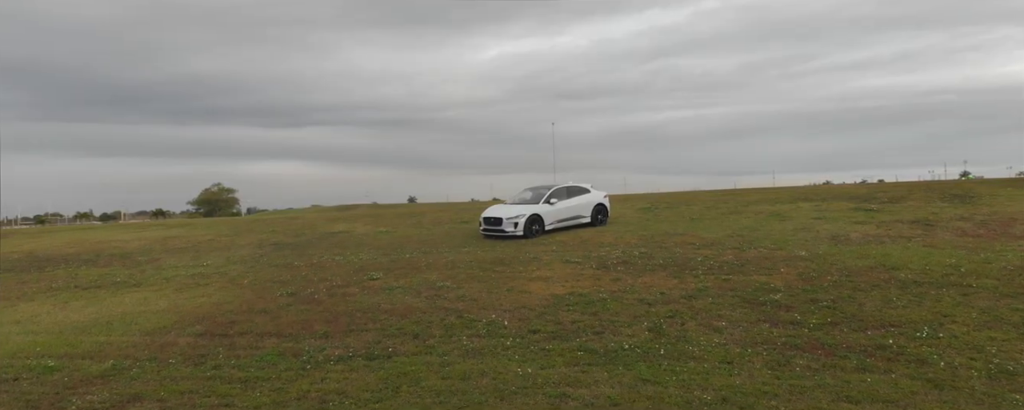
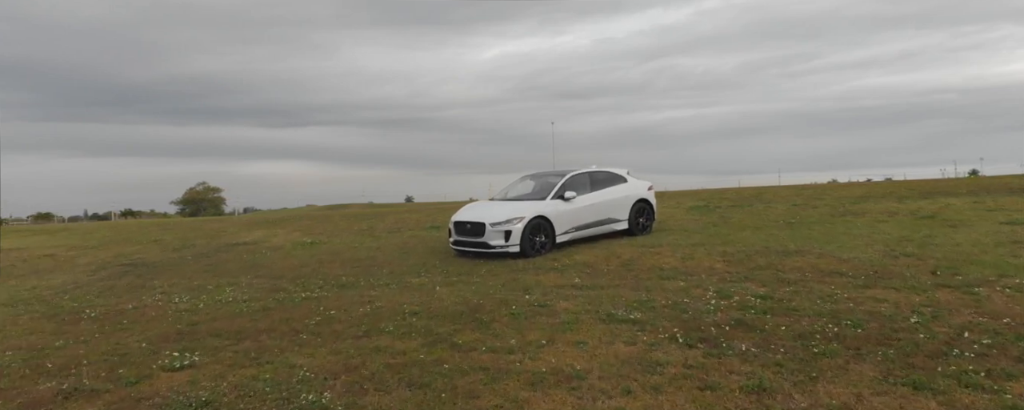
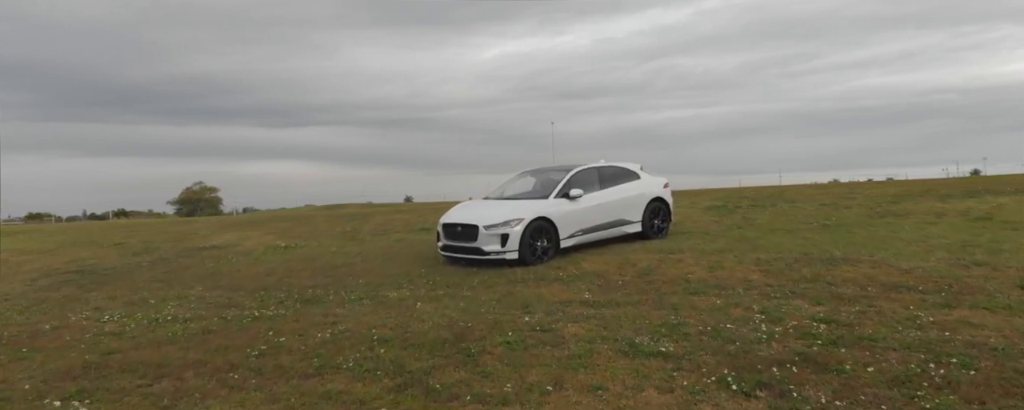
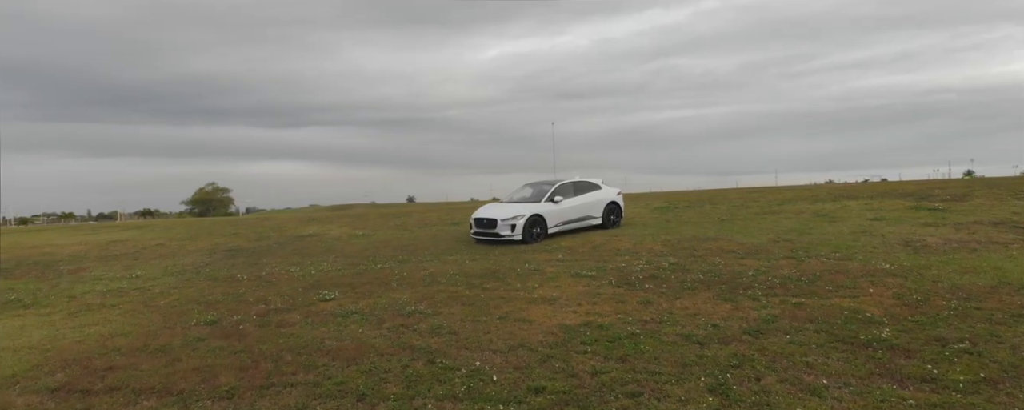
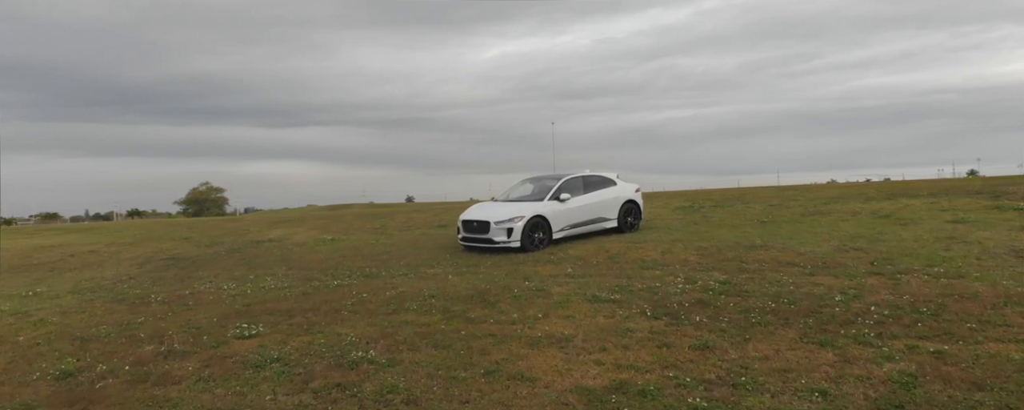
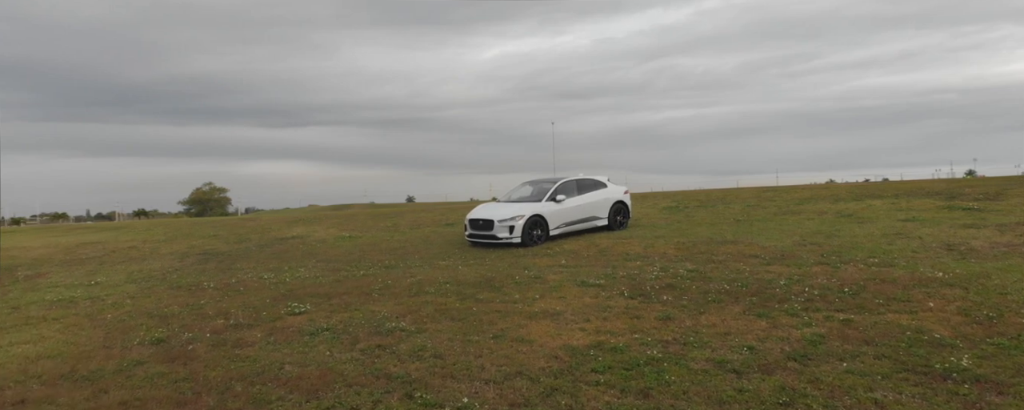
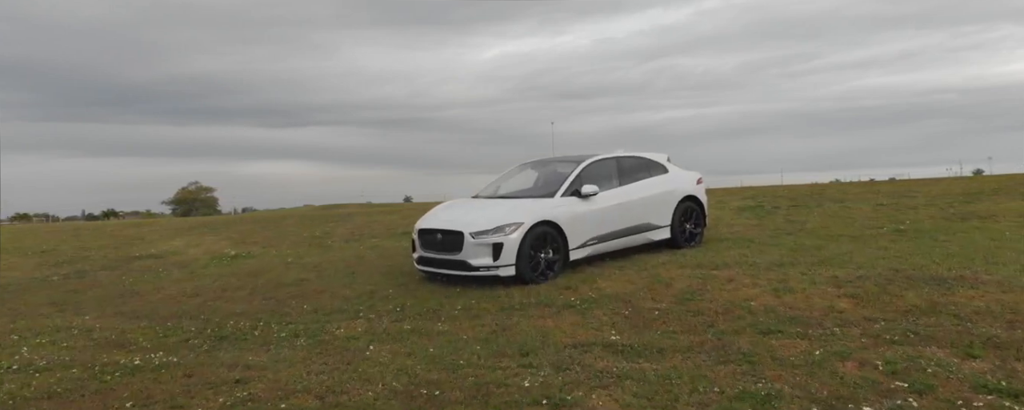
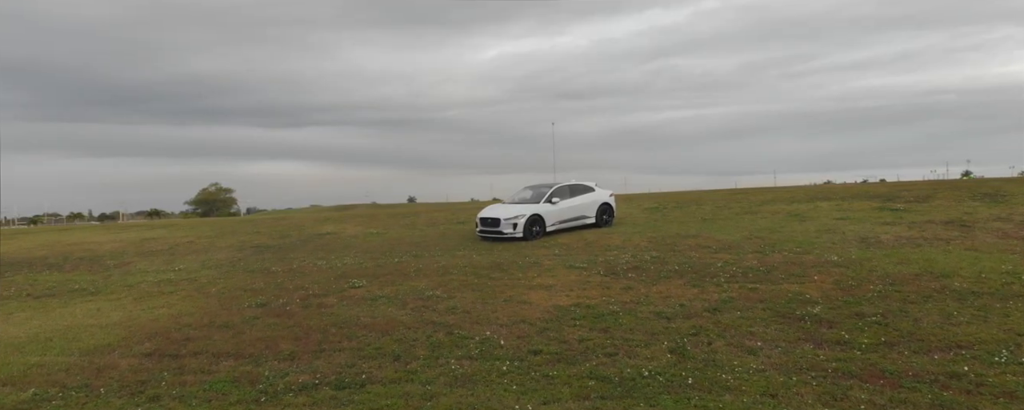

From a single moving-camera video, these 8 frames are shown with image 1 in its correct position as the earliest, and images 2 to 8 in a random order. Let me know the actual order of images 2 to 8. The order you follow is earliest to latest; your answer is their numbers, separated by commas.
8, 4, 6, 5, 2, 3, 7
